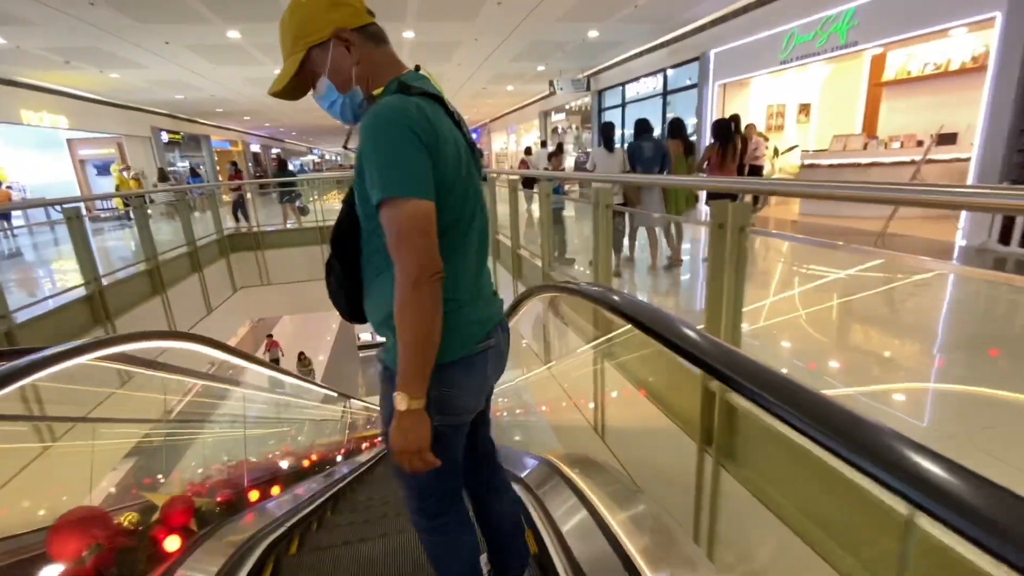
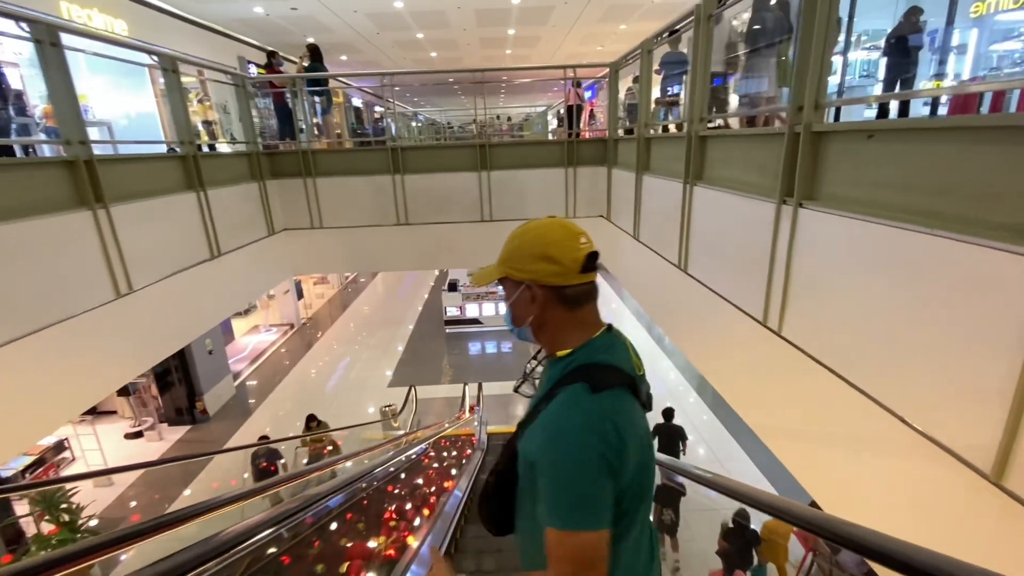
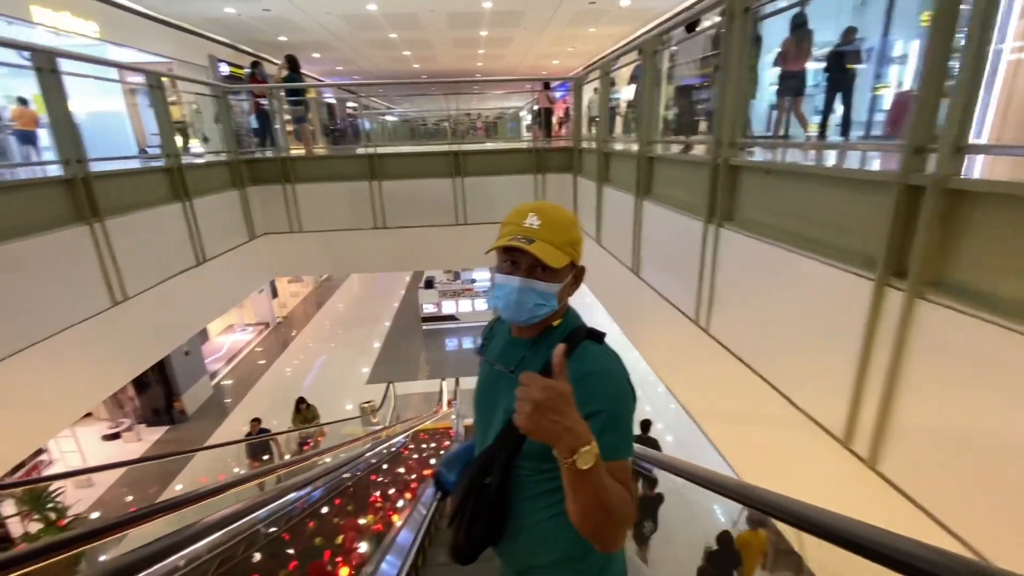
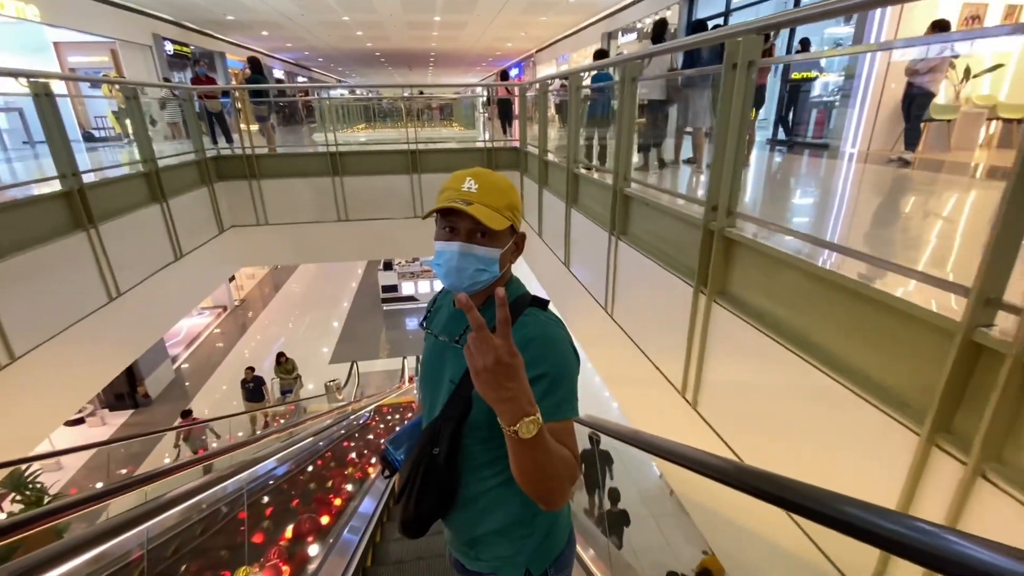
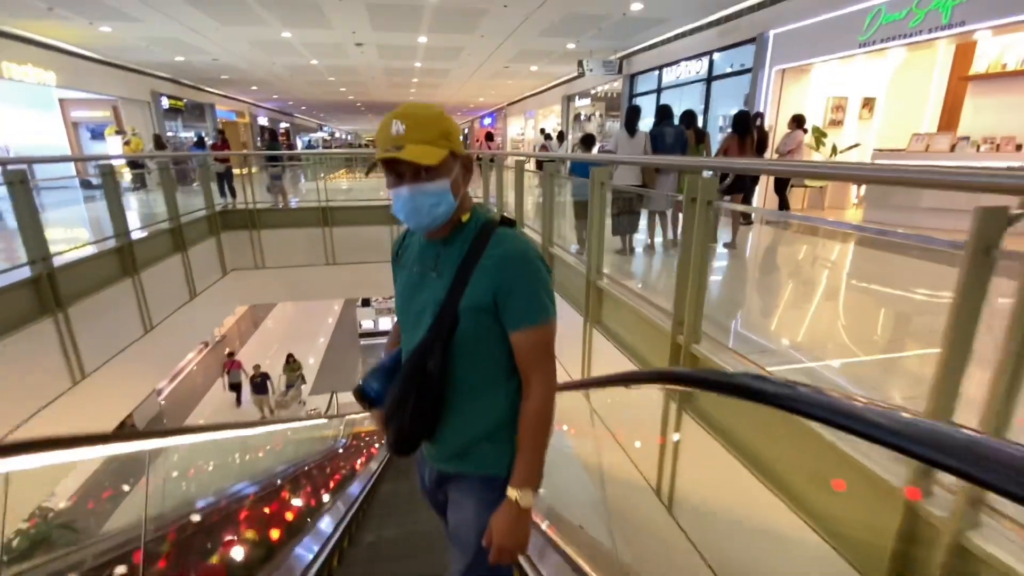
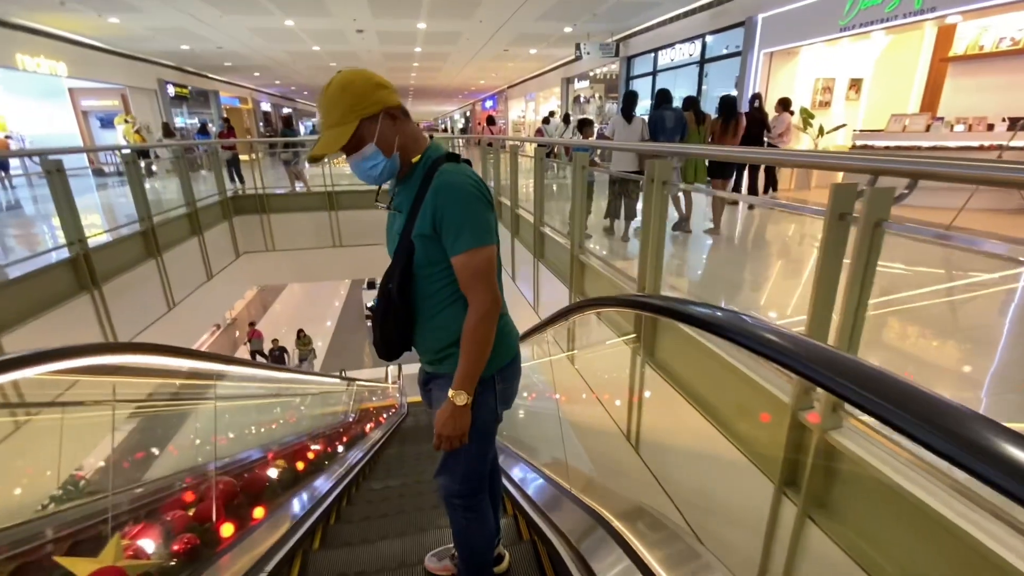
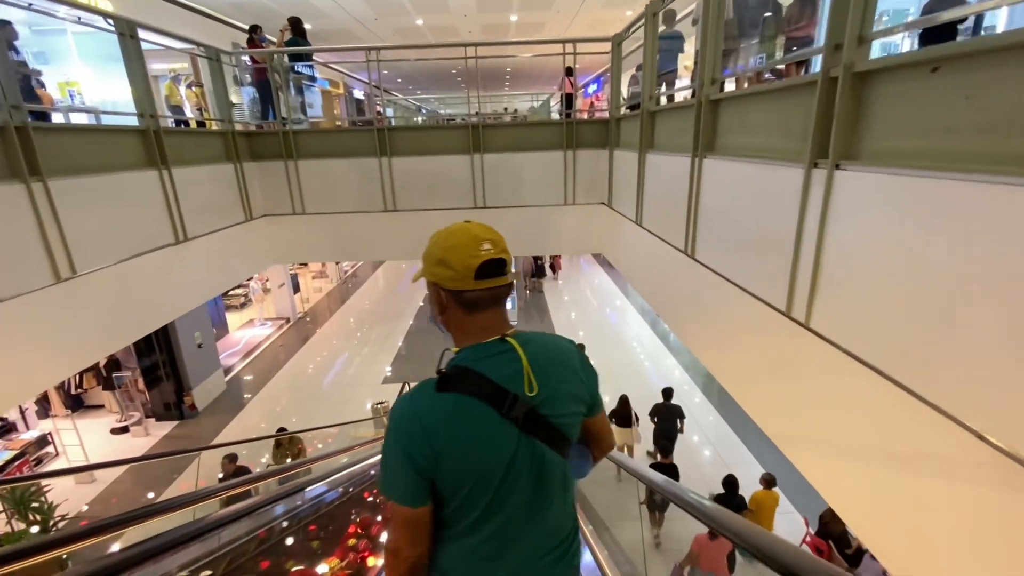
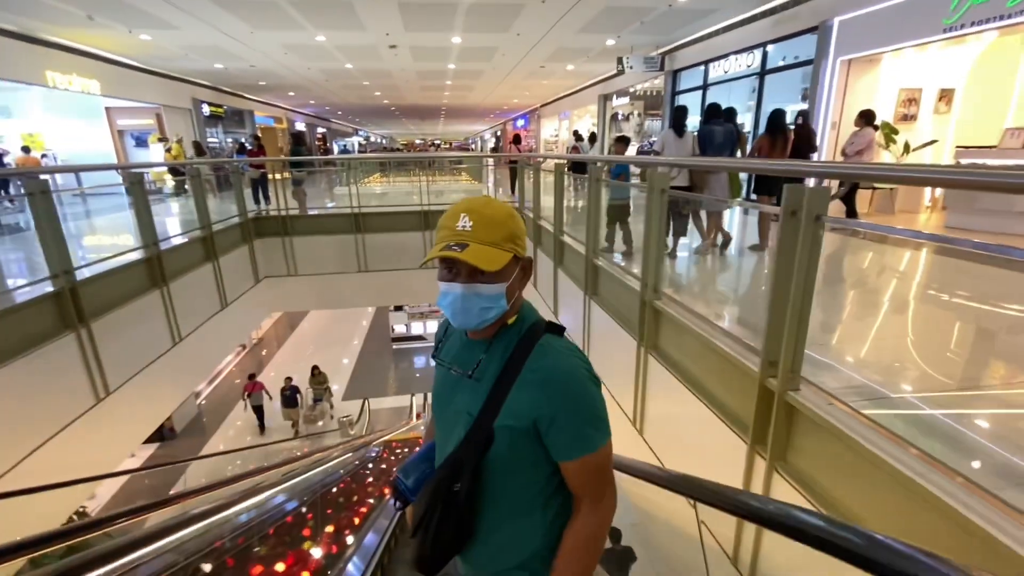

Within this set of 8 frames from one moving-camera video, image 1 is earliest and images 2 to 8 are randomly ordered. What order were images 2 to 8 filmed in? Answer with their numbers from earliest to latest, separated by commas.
6, 5, 8, 4, 3, 2, 7
